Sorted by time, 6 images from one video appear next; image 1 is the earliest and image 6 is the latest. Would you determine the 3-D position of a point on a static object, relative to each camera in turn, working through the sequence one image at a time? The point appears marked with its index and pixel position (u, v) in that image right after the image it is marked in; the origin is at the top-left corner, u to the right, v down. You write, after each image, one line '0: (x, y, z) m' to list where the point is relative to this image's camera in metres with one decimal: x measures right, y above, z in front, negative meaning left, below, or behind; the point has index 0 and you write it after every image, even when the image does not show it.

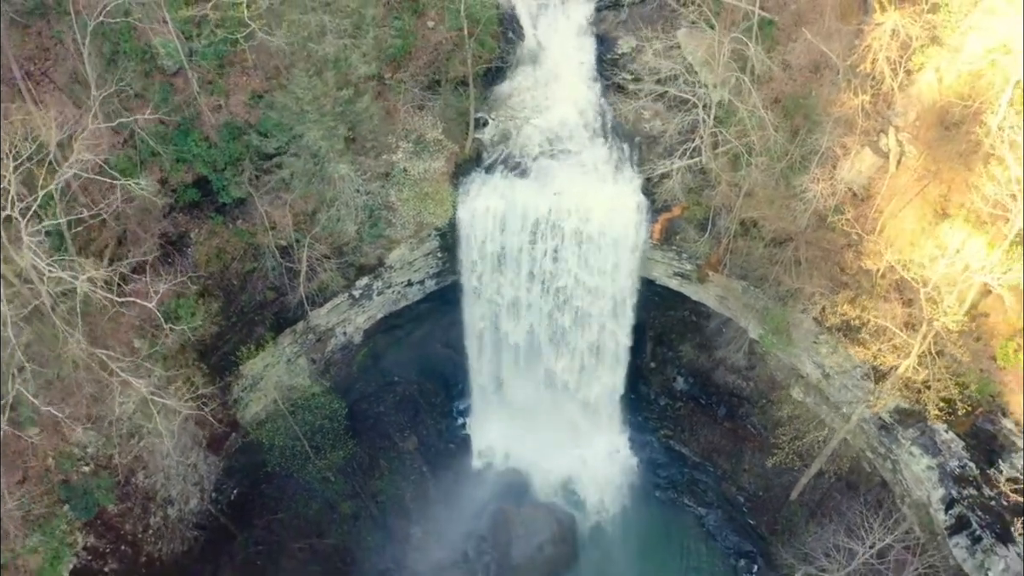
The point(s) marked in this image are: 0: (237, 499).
0: (-6.6, -4.7, +18.4) m
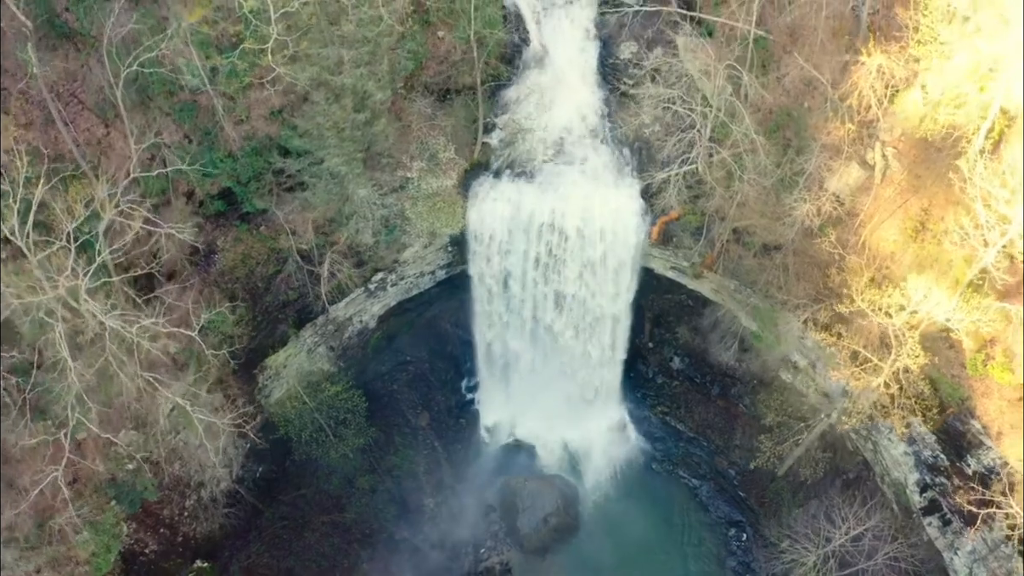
0: (-6.5, -4.7, +20.0) m
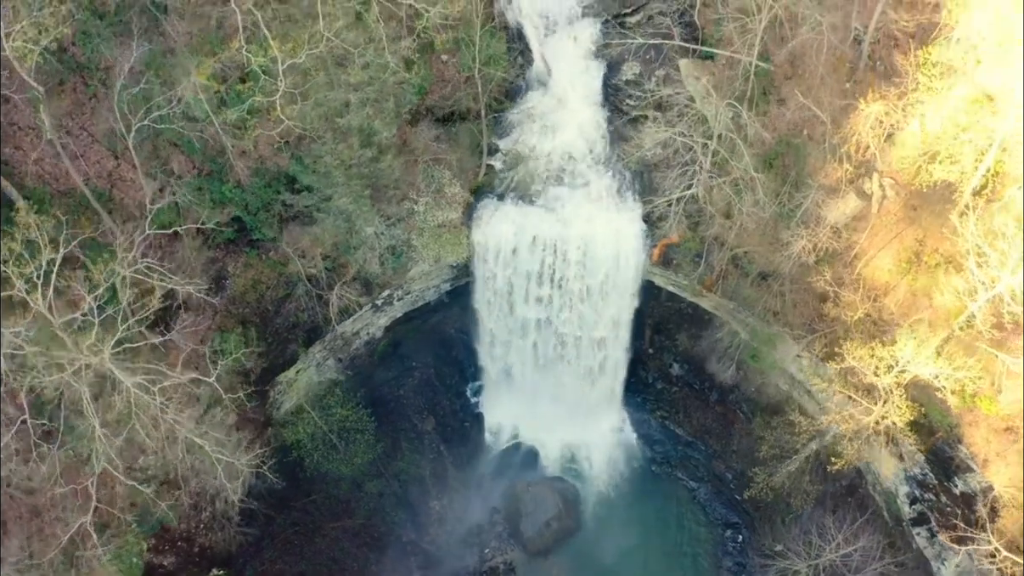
0: (-6.4, -5.3, +20.7) m
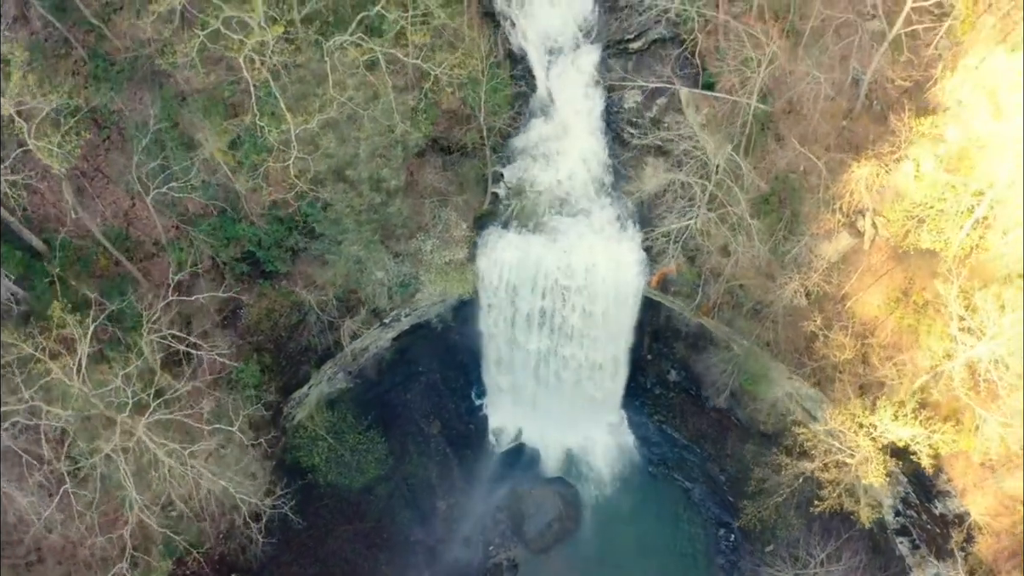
0: (-6.3, -6.0, +21.8) m
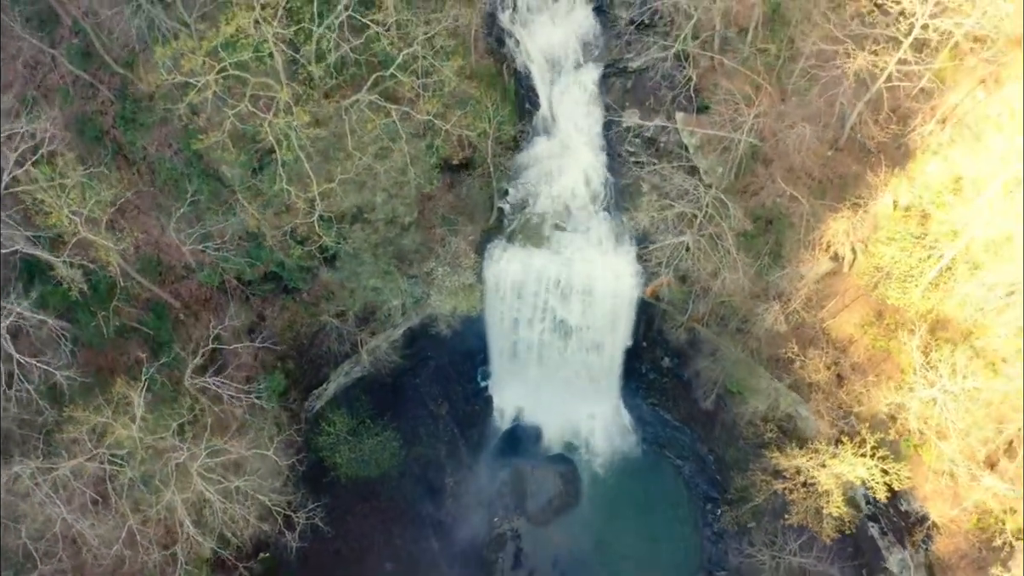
0: (-6.2, -6.2, +23.8) m
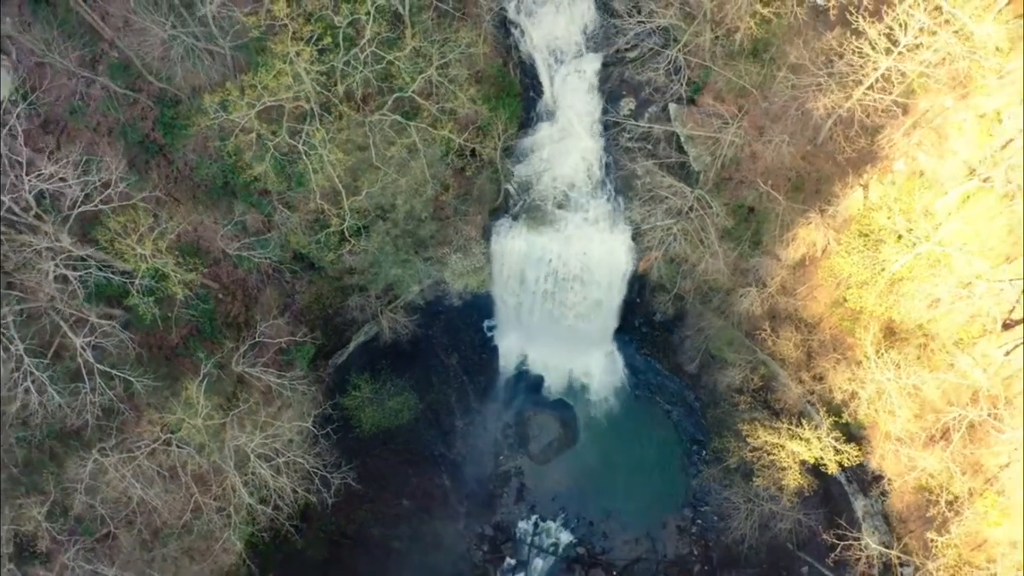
0: (-6.0, -5.3, +26.8) m
